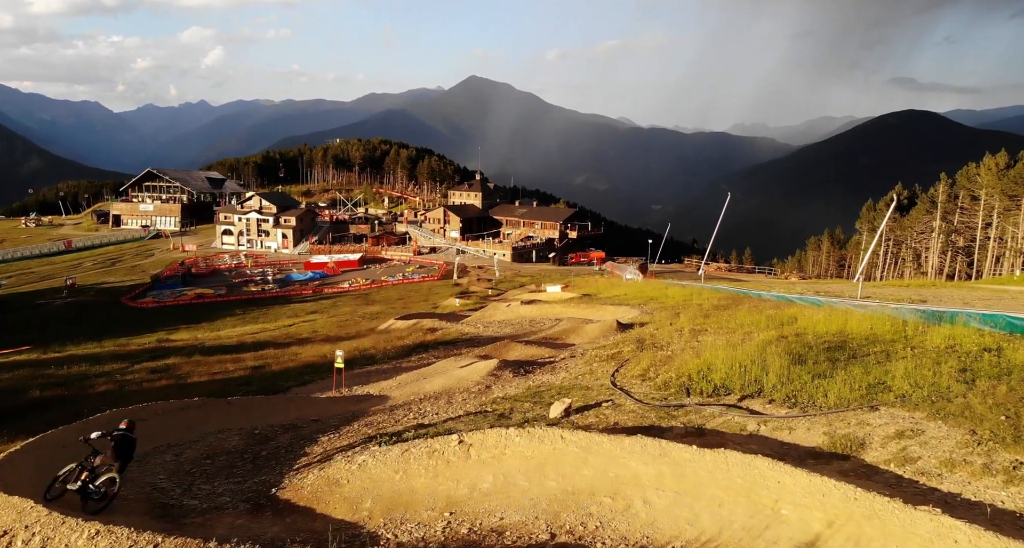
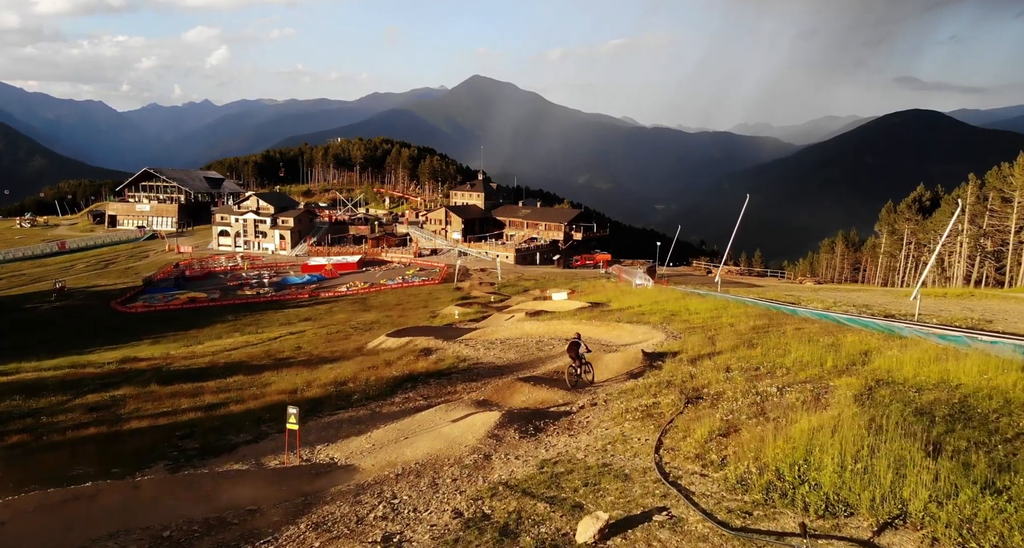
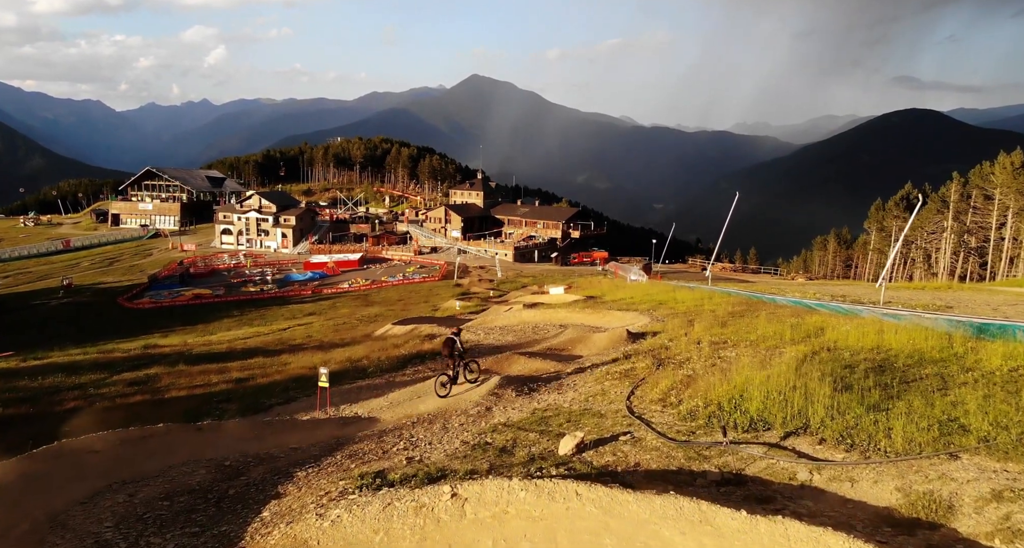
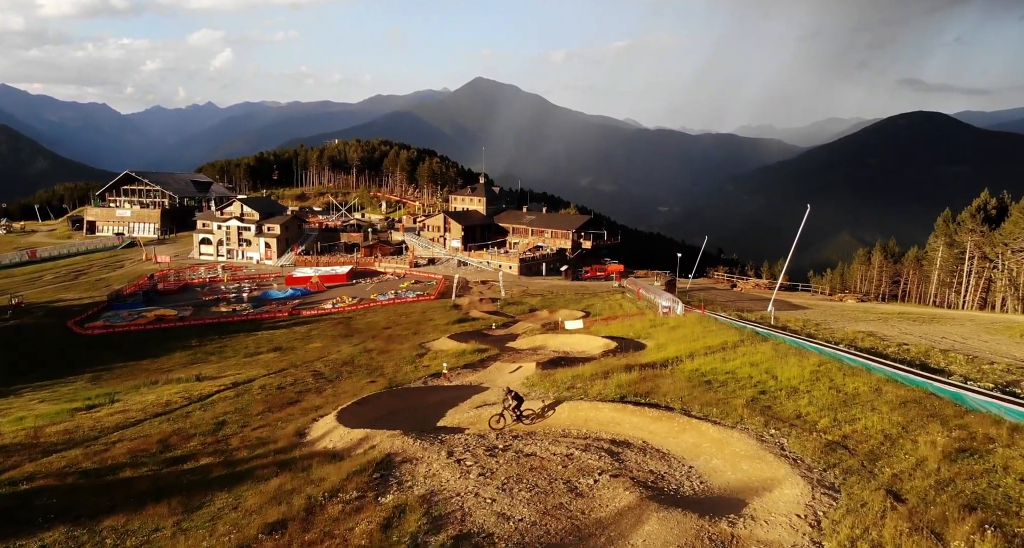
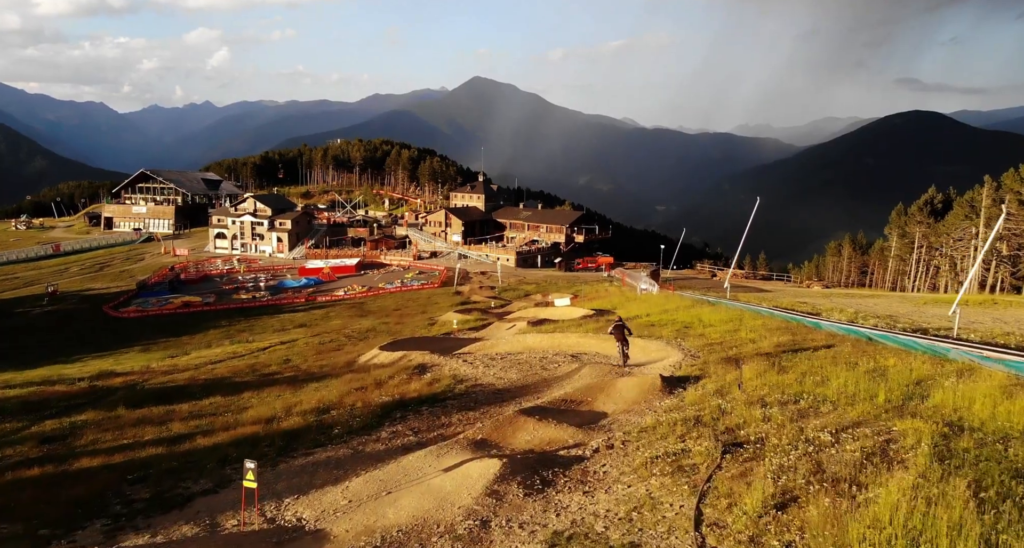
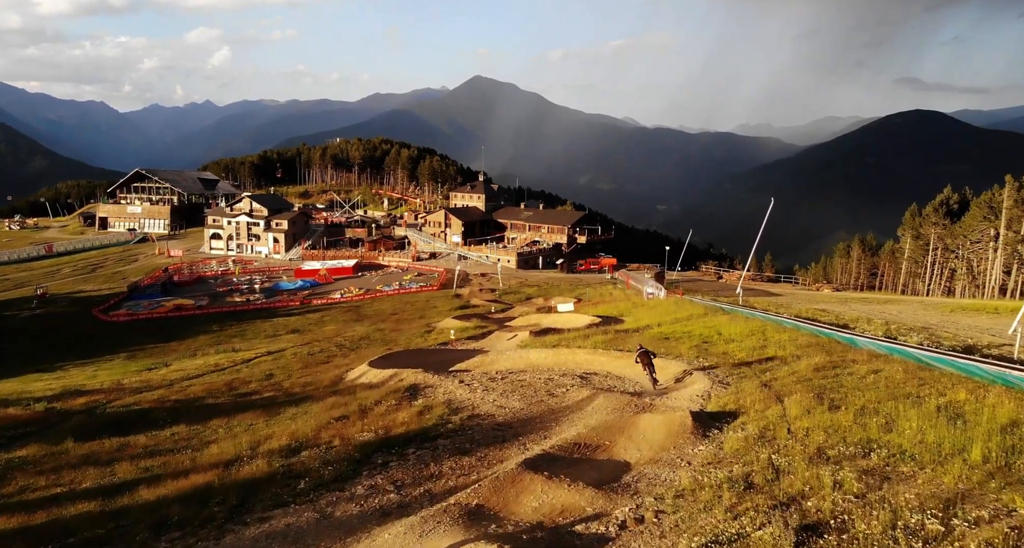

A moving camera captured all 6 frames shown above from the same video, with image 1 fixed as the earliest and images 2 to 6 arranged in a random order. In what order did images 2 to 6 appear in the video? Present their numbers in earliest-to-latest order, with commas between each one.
3, 2, 5, 6, 4
